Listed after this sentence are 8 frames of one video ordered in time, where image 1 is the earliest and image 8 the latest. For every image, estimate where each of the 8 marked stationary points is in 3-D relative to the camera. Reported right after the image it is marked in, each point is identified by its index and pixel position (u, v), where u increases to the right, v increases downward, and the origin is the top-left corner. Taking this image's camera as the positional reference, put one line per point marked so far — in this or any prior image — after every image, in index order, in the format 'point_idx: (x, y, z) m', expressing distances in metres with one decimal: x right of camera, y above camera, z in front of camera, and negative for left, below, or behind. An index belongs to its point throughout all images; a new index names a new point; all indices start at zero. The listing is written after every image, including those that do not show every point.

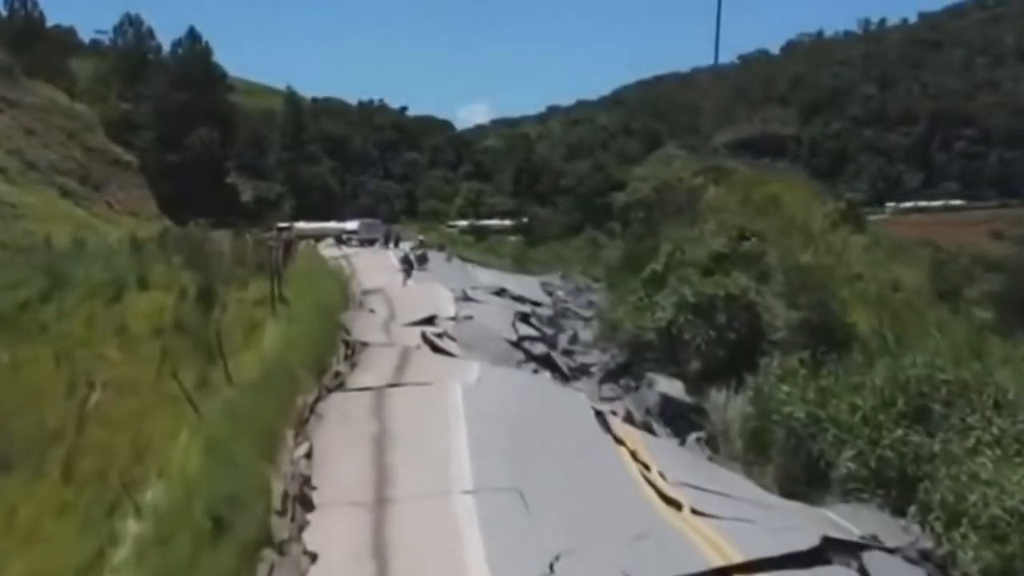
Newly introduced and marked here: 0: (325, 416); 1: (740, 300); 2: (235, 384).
0: (-1.9, -1.3, +16.0) m
1: (+2.7, -0.2, +18.9) m
2: (-3.1, -1.0, +17.5) m
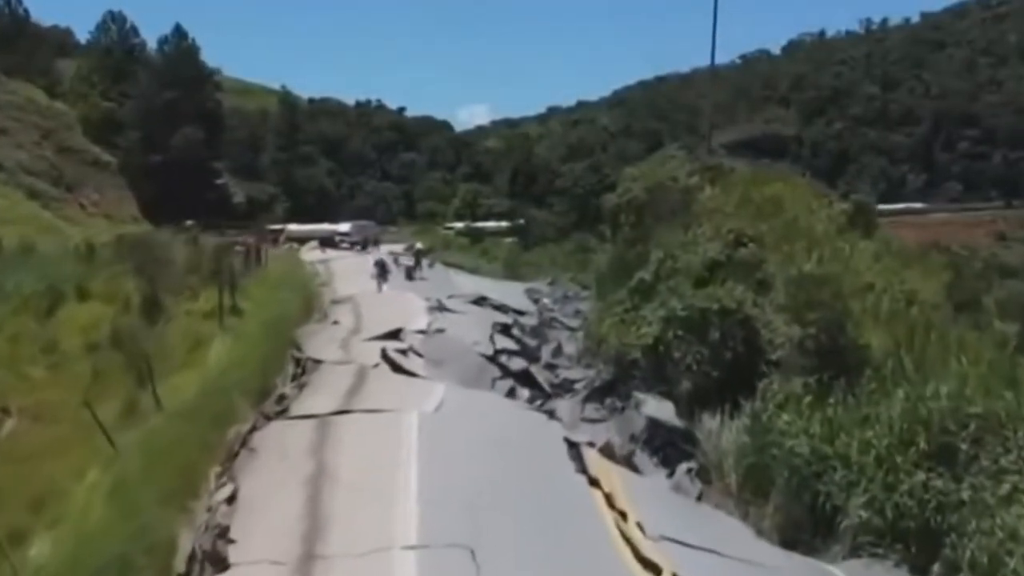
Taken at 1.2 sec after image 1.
0: (-2.2, -1.4, +14.0) m
1: (+2.4, -0.3, +16.9) m
2: (-3.4, -1.2, +15.5) m
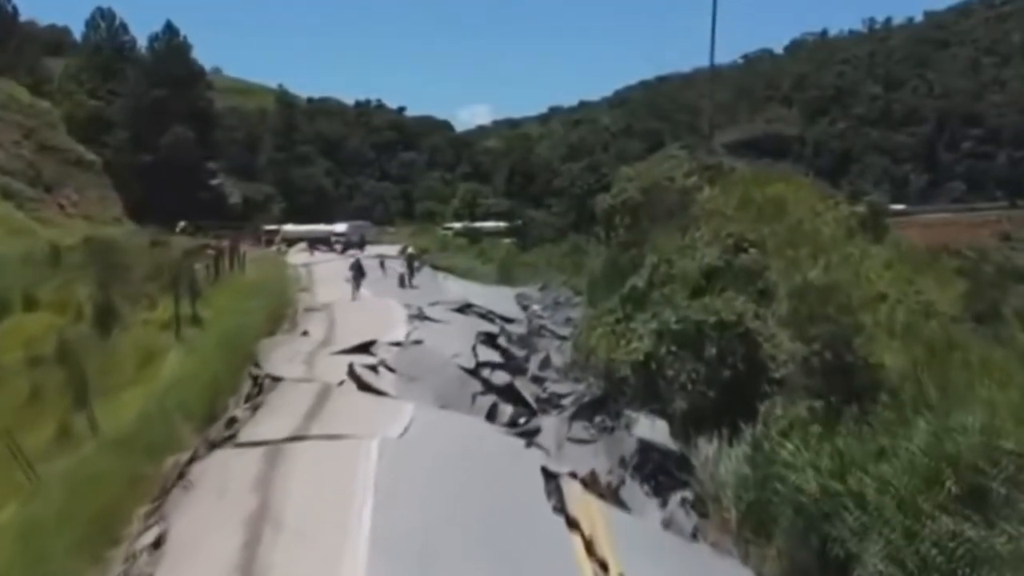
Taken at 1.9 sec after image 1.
0: (-2.5, -1.5, +12.4) m
1: (+2.1, -0.4, +15.4) m
2: (-3.6, -1.3, +13.9) m
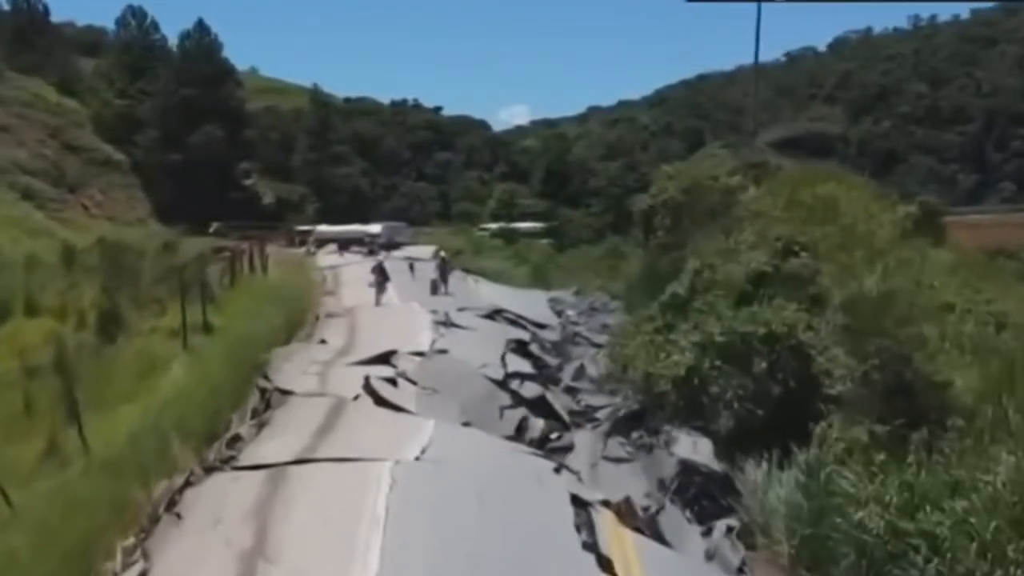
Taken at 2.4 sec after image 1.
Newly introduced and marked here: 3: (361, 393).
0: (-2.3, -1.6, +11.2) m
1: (+2.4, -0.5, +14.1) m
2: (-3.4, -1.3, +12.8) m
3: (-1.4, -1.0, +15.1) m
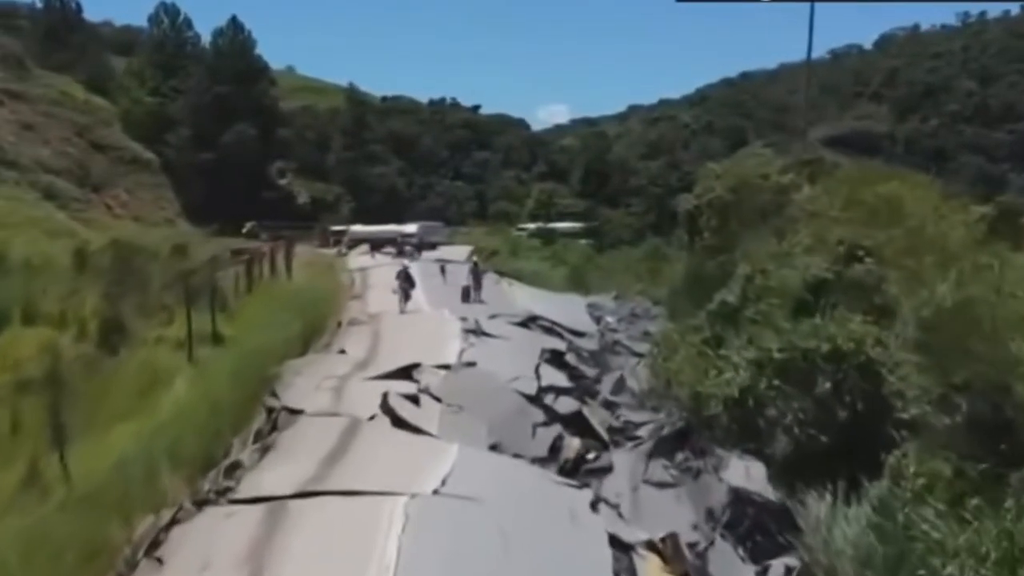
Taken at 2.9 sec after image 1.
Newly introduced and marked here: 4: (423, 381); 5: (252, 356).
0: (-2.1, -1.7, +9.8) m
1: (+2.7, -0.5, +12.6) m
2: (-3.2, -1.4, +11.4) m
3: (-1.1, -1.1, +13.7) m
4: (-0.9, -0.9, +16.0) m
5: (-2.5, -0.6, +15.2) m
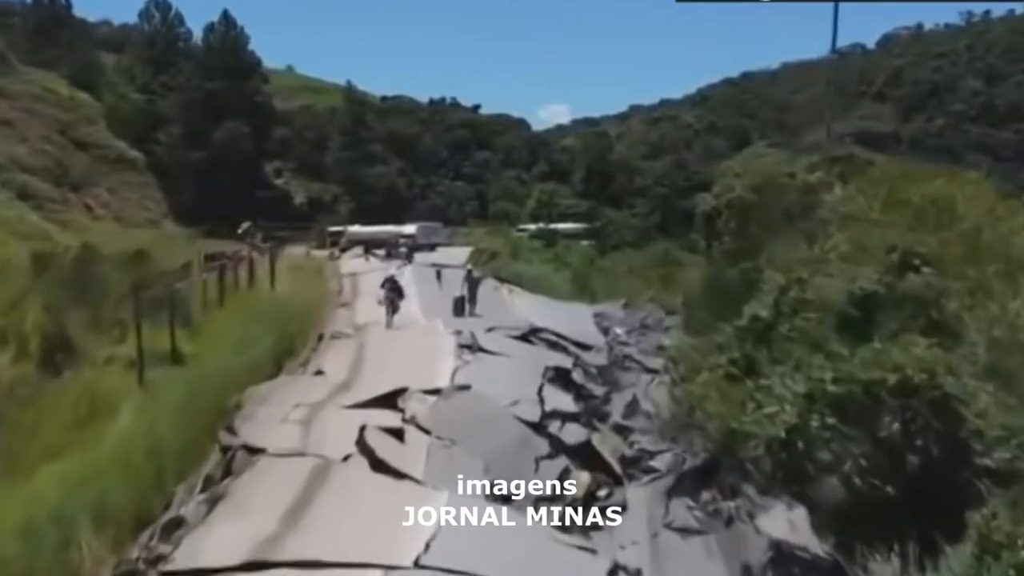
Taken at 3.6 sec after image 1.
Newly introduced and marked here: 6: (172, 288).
0: (-2.1, -1.8, +7.8) m
1: (+2.7, -0.7, +10.5) m
2: (-3.2, -1.5, +9.3) m
3: (-1.1, -1.2, +11.6) m
4: (-0.9, -1.0, +13.9) m
5: (-2.5, -0.8, +13.1) m
6: (-3.3, 0.0, +15.7) m
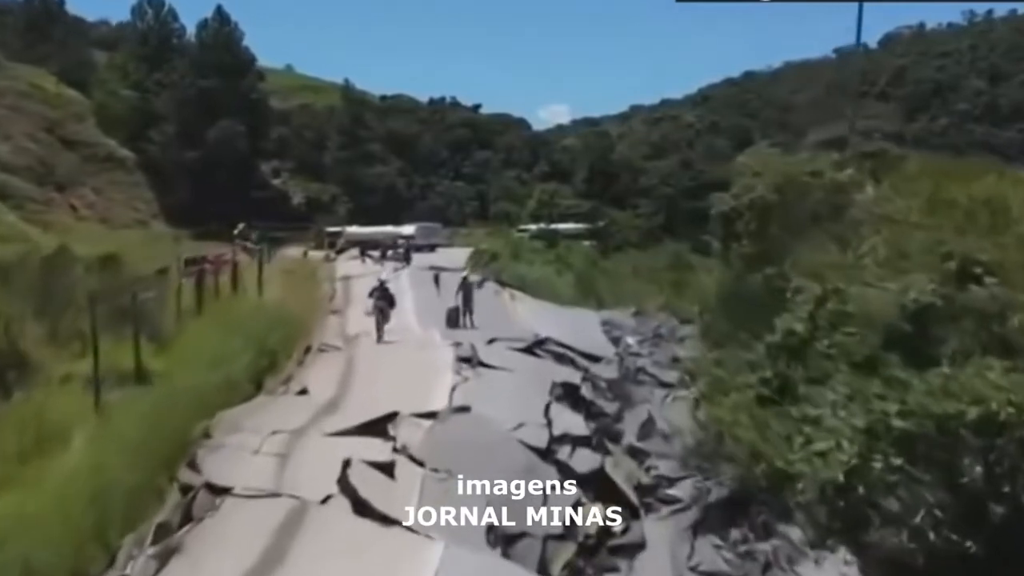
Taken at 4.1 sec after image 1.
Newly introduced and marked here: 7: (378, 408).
0: (-2.0, -1.9, +6.2) m
1: (+2.7, -0.7, +9.0) m
2: (-3.1, -1.6, +7.8) m
3: (-1.1, -1.3, +10.1) m
4: (-0.9, -1.1, +12.4) m
5: (-2.4, -0.8, +11.6) m
6: (-3.3, -0.1, +14.1) m
7: (-1.1, -1.0, +13.5) m
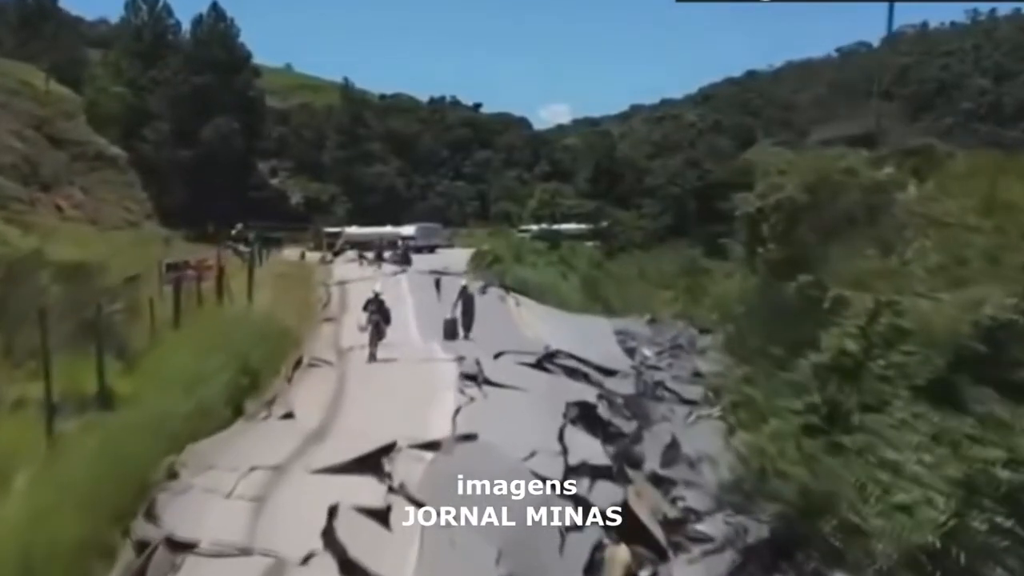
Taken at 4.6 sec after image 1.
0: (-2.0, -2.0, +4.7) m
1: (+2.8, -0.8, +7.4) m
2: (-3.1, -1.7, +6.2) m
3: (-1.0, -1.4, +8.6) m
4: (-0.8, -1.2, +10.8) m
5: (-2.3, -0.9, +10.0) m
6: (-3.2, -0.2, +12.6) m
7: (-1.1, -1.1, +12.0) m
